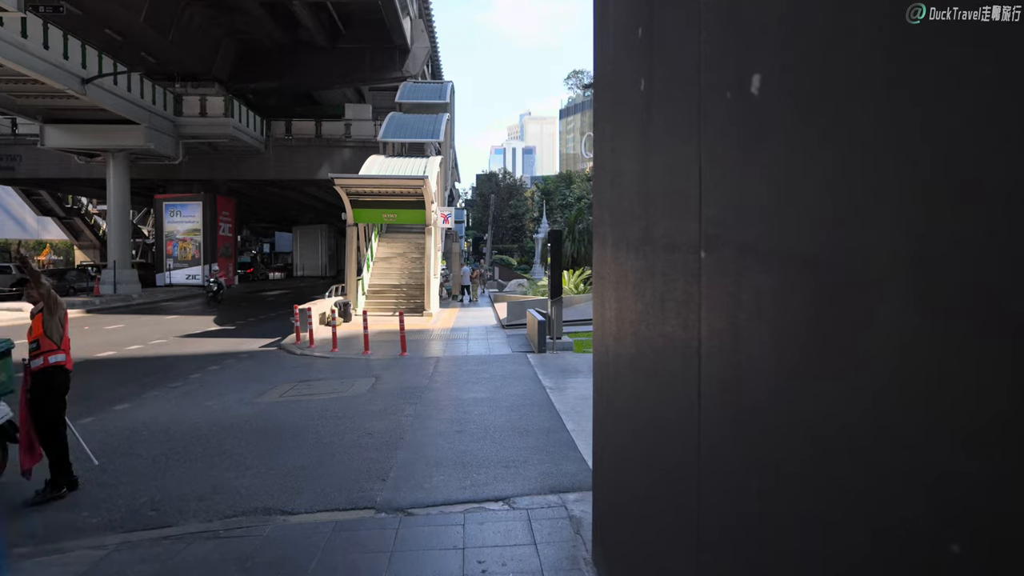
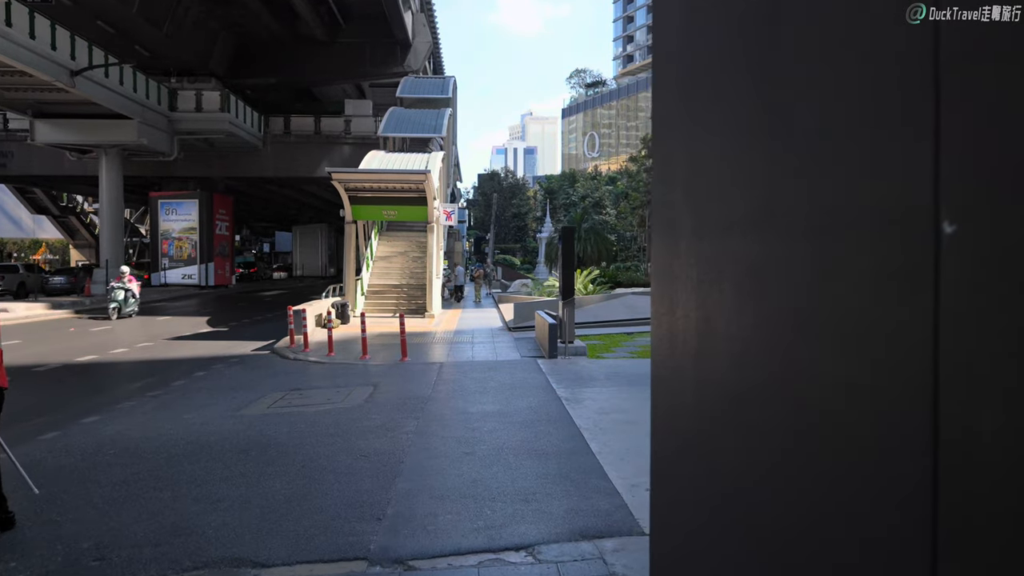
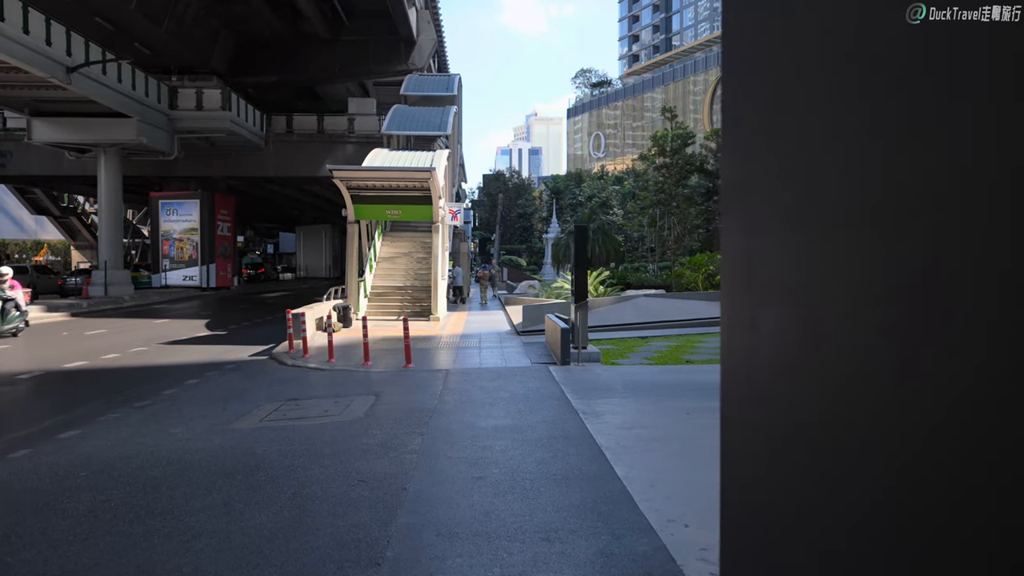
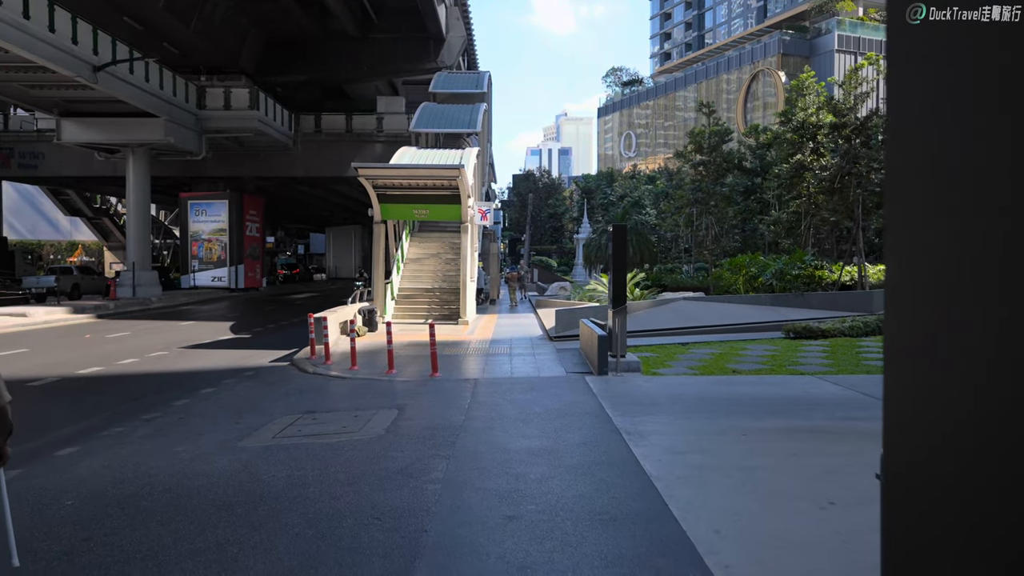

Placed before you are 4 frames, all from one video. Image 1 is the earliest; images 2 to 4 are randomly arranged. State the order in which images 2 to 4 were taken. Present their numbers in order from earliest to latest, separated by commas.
2, 3, 4
